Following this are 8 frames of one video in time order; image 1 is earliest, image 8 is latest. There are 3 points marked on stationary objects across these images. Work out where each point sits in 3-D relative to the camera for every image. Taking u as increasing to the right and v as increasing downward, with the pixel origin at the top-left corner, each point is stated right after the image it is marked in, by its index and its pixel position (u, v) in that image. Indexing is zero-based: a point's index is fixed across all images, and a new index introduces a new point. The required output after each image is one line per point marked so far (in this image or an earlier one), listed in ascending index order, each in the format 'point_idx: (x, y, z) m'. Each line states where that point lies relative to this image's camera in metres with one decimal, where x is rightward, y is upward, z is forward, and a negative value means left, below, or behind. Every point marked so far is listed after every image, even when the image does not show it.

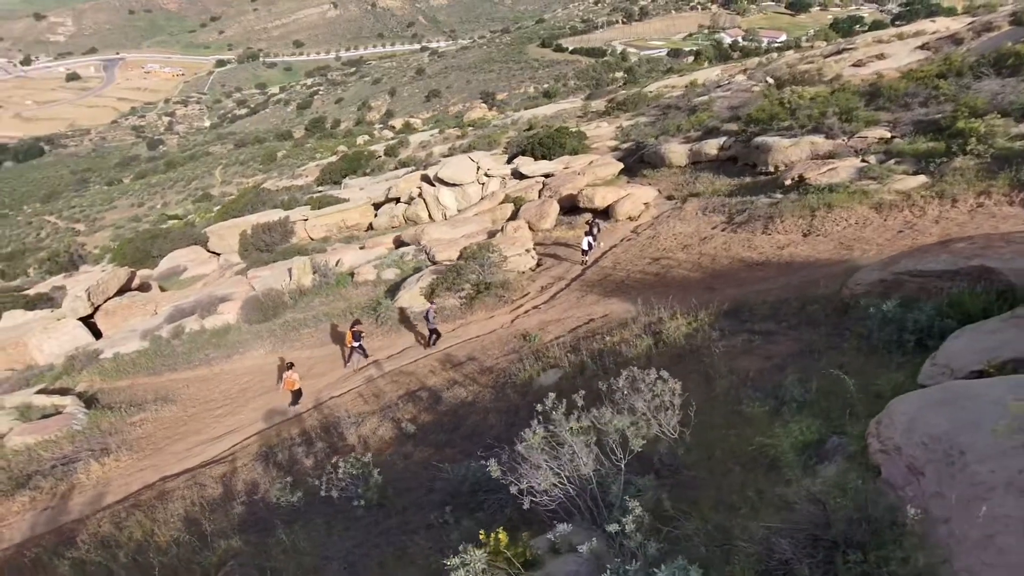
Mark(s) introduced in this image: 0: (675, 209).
0: (+5.1, +2.5, +20.0) m
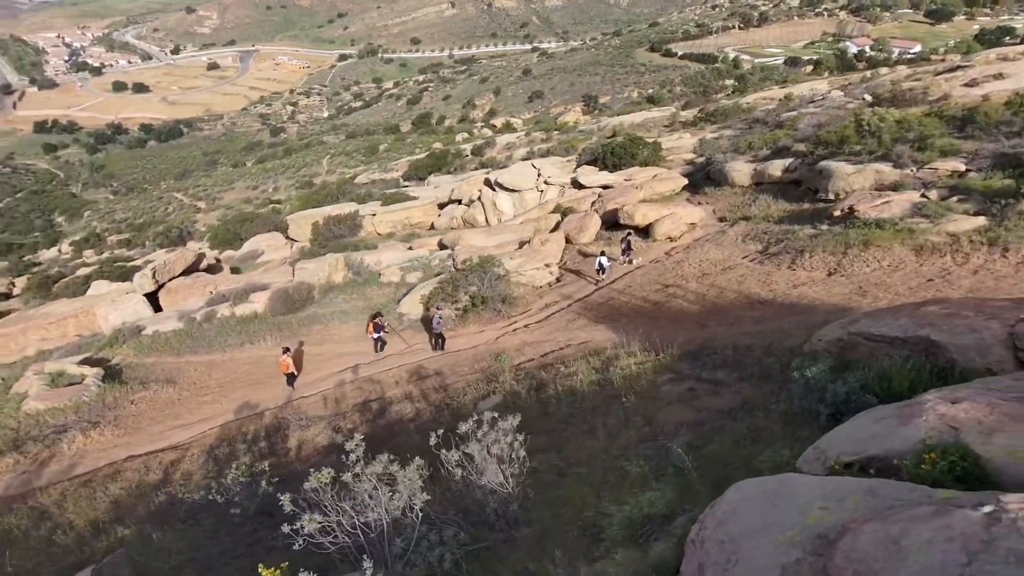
0: (+6.2, +1.6, +19.0) m
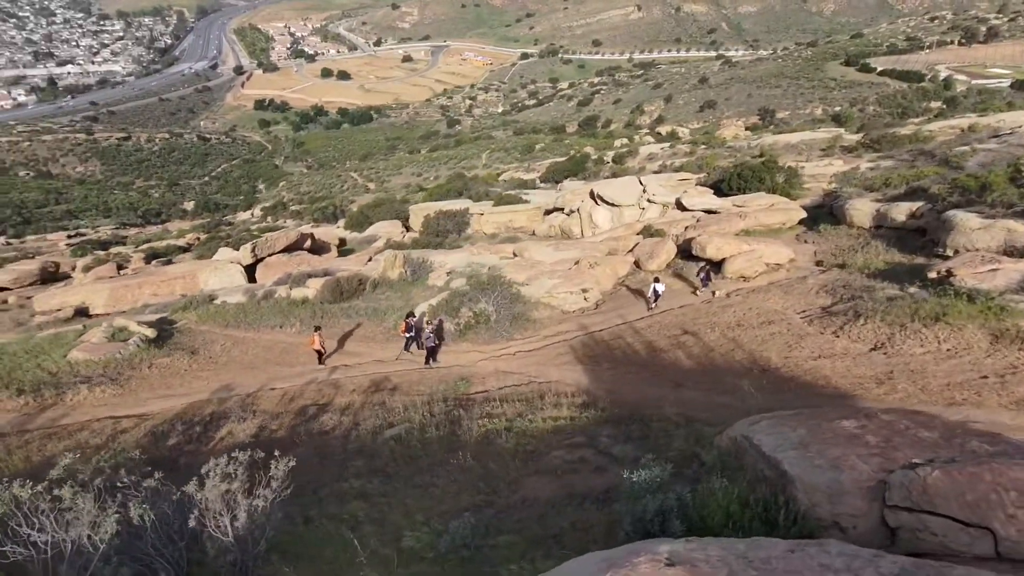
0: (+7.7, +0.2, +16.8) m
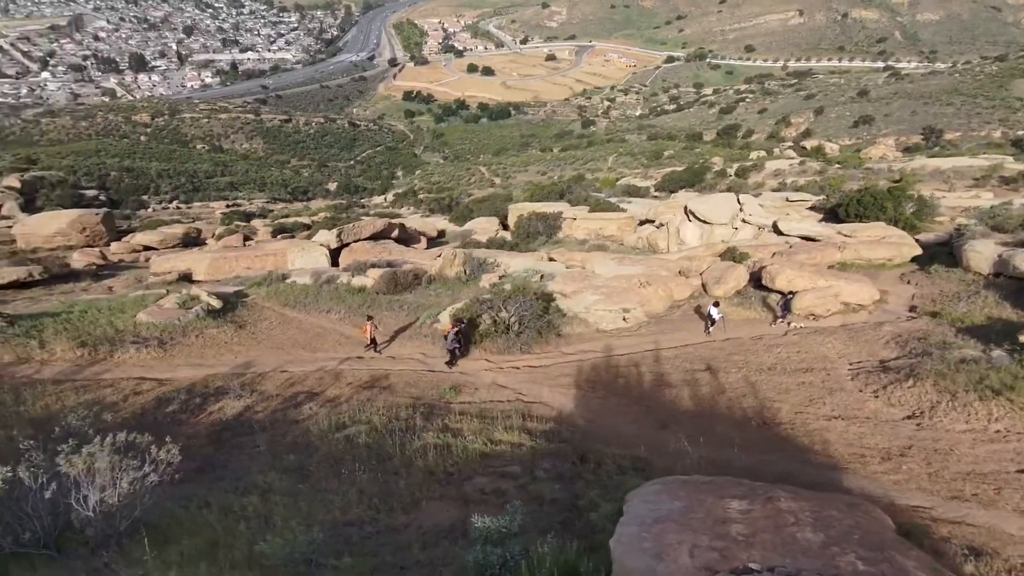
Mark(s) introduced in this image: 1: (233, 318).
0: (+8.7, -0.9, +15.0) m
1: (-6.8, -0.7, +15.5) m
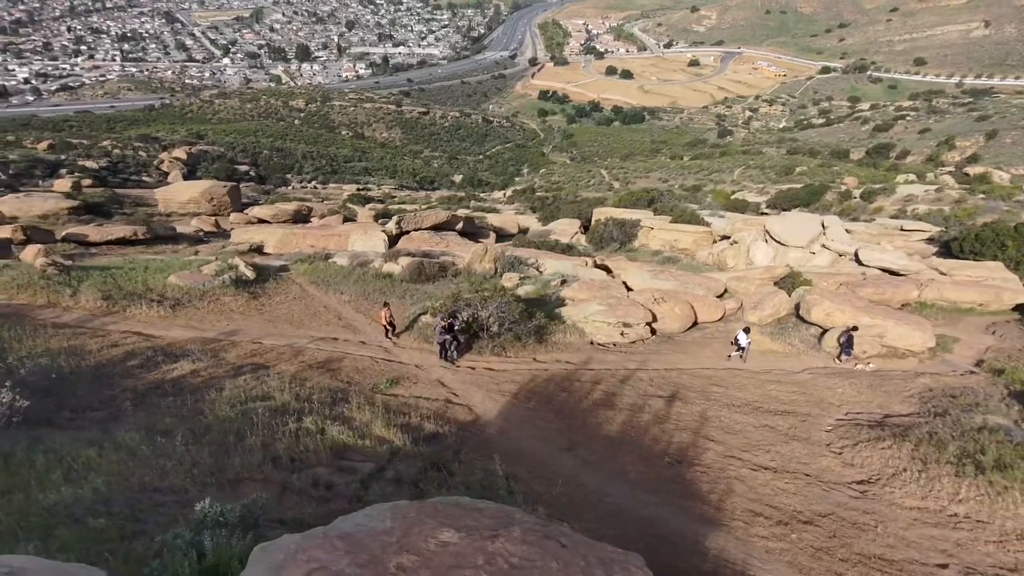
0: (+8.4, -1.8, +13.1) m
1: (-6.6, 0.0, +16.4) m
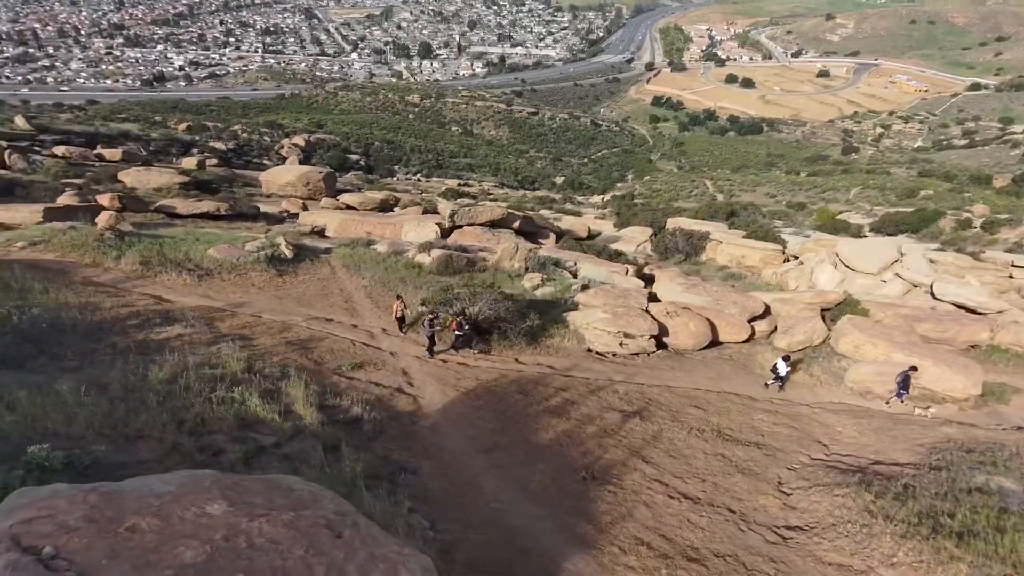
0: (+8.0, -2.5, +11.7) m
1: (-6.1, +0.6, +17.3) m
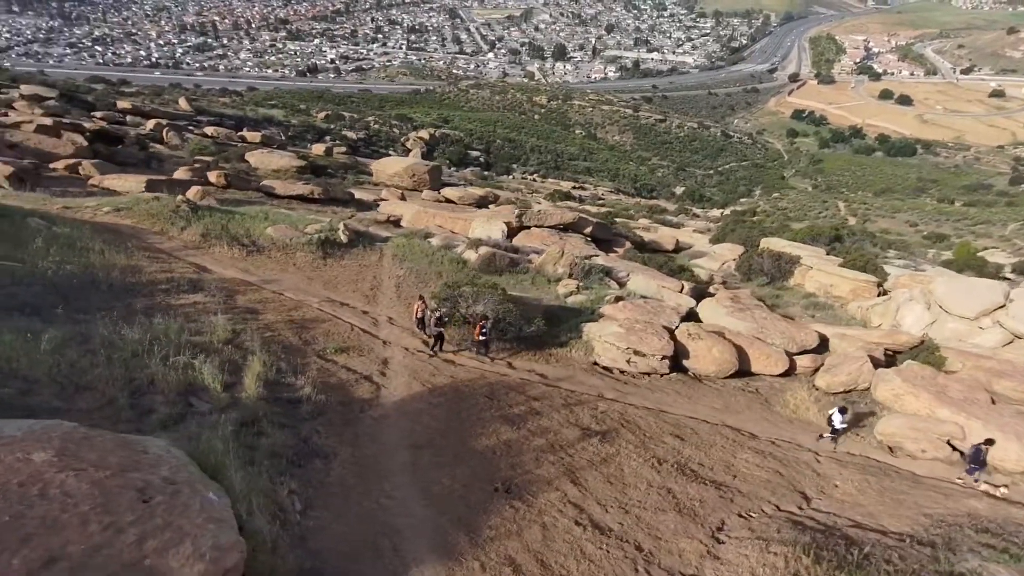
0: (+7.5, -3.3, +10.1) m
1: (-5.0, +1.1, +18.2) m
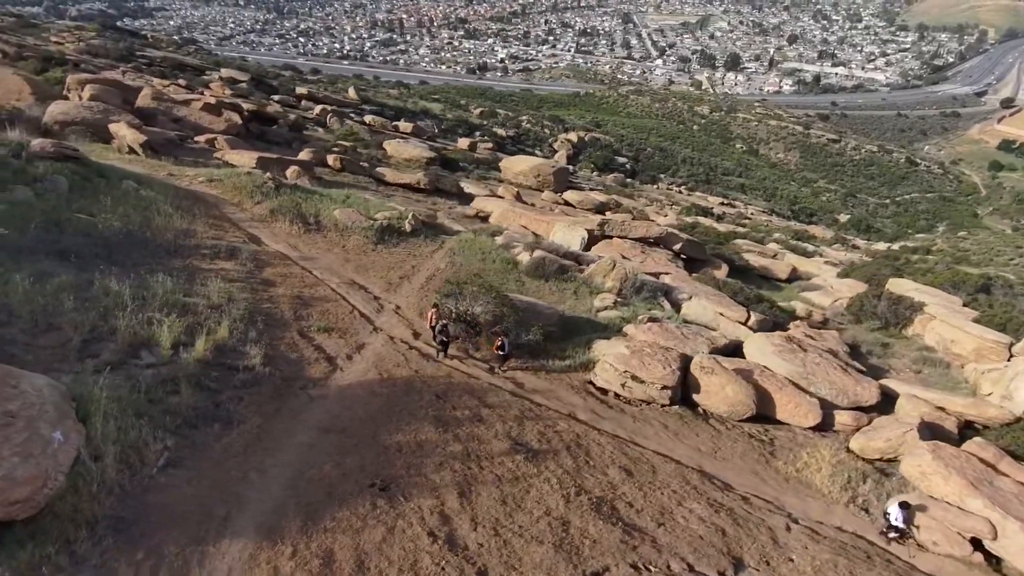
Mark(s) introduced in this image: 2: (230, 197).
0: (+6.3, -4.3, +8.4) m
1: (-3.5, +1.5, +19.0) m
2: (-8.2, +2.7, +18.3) m
